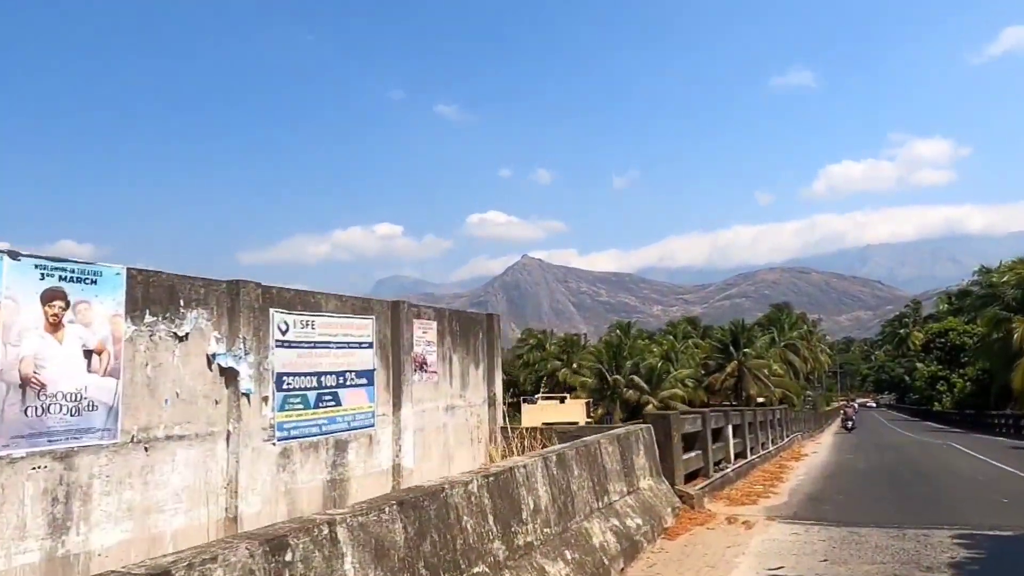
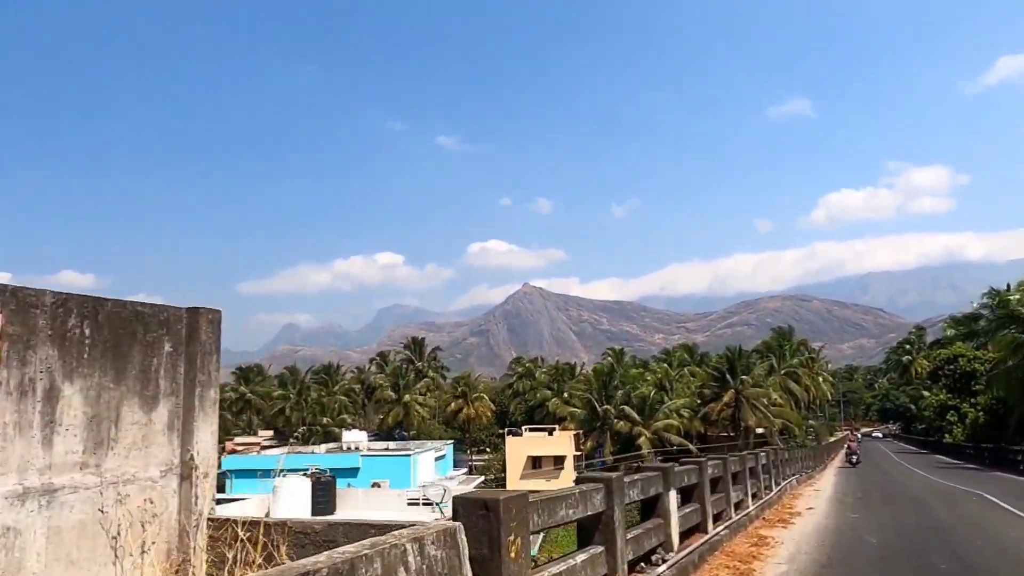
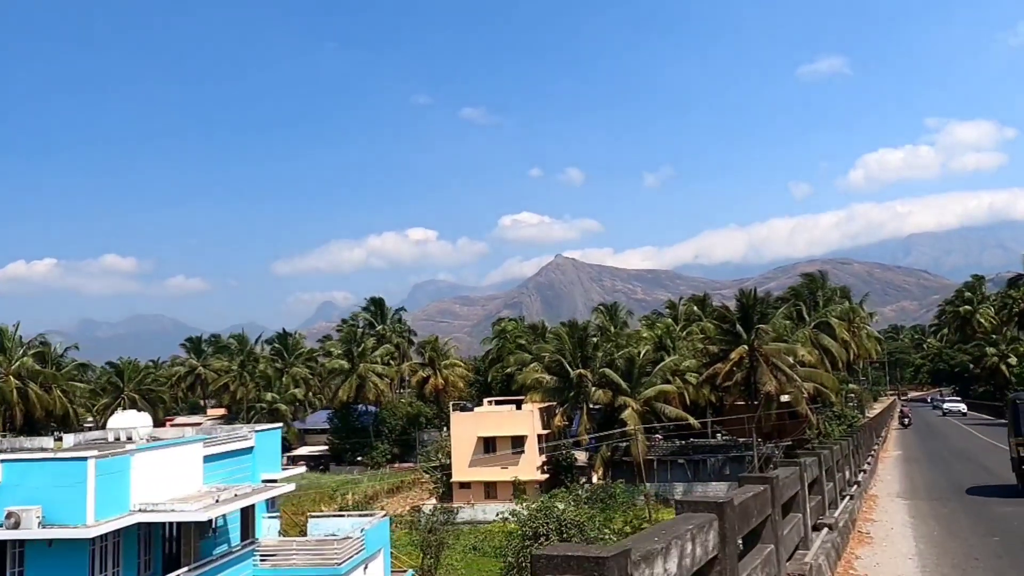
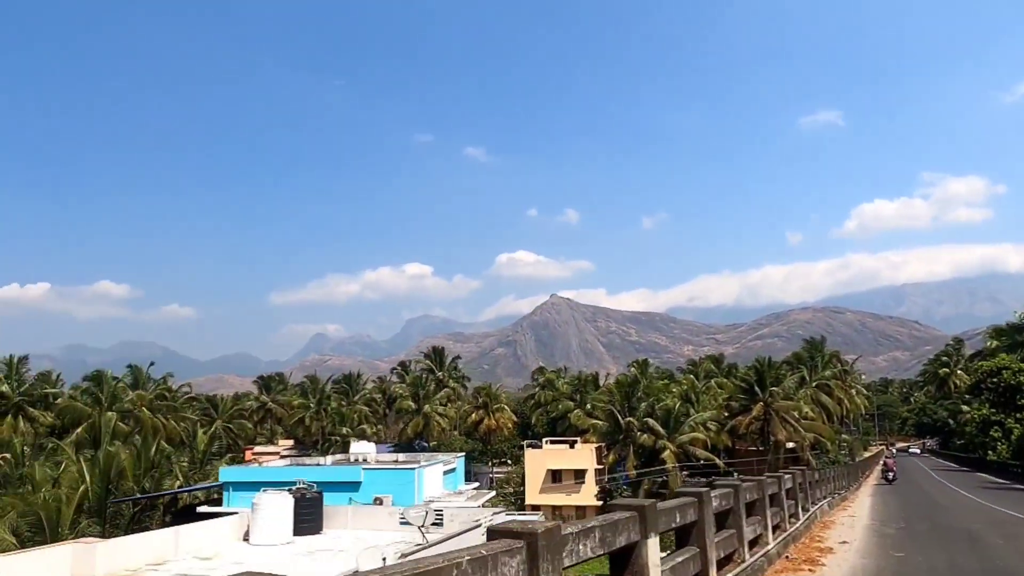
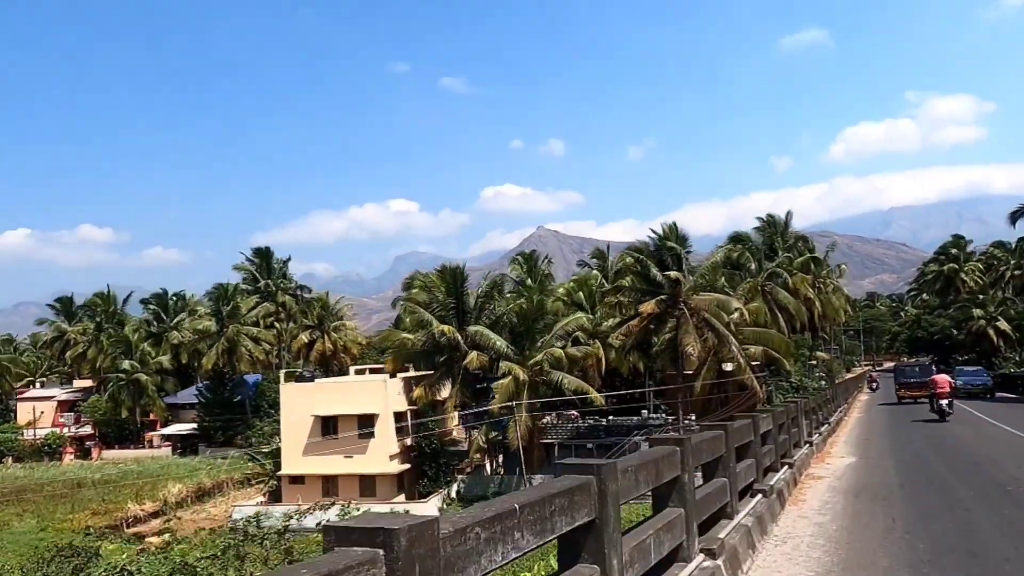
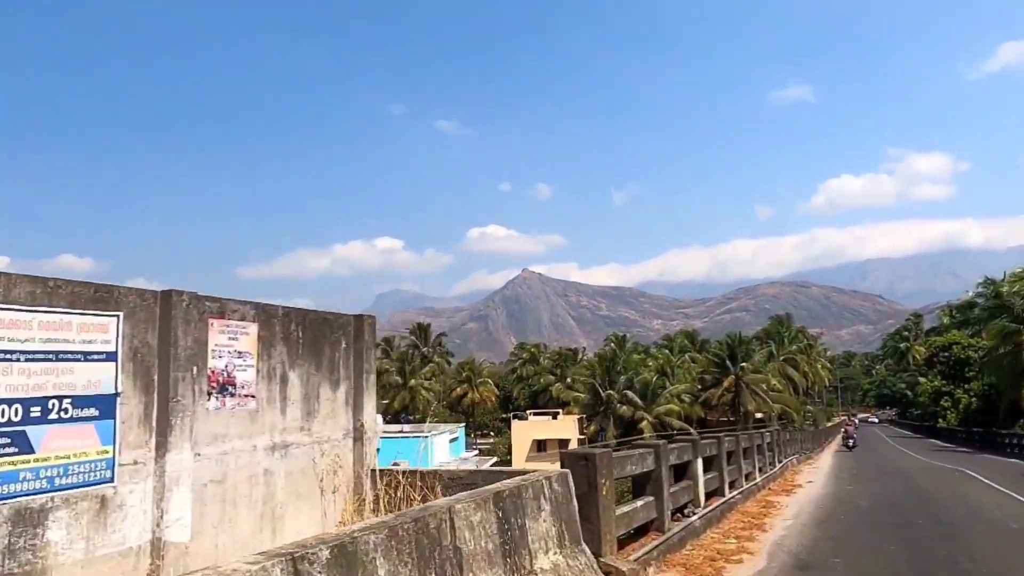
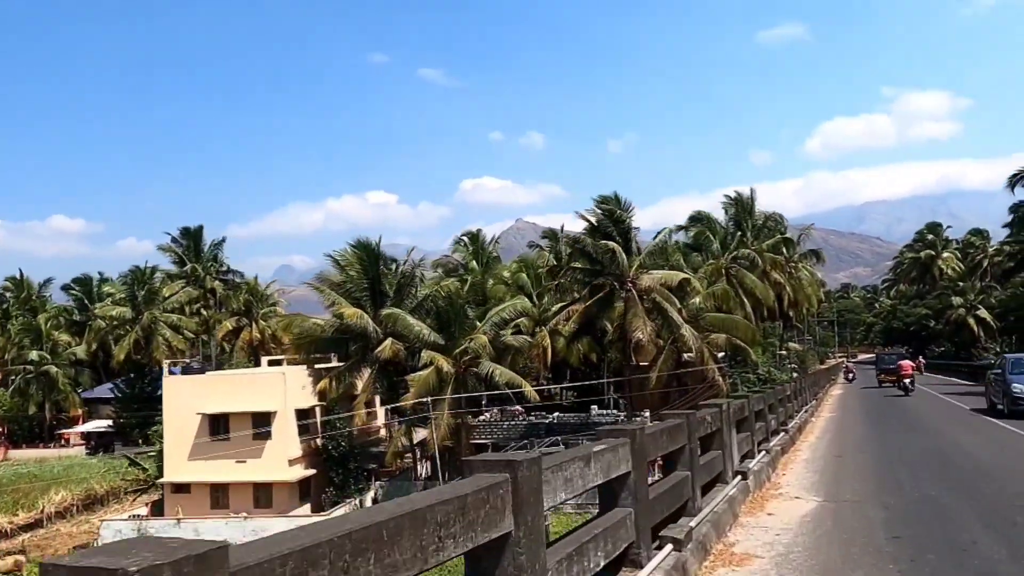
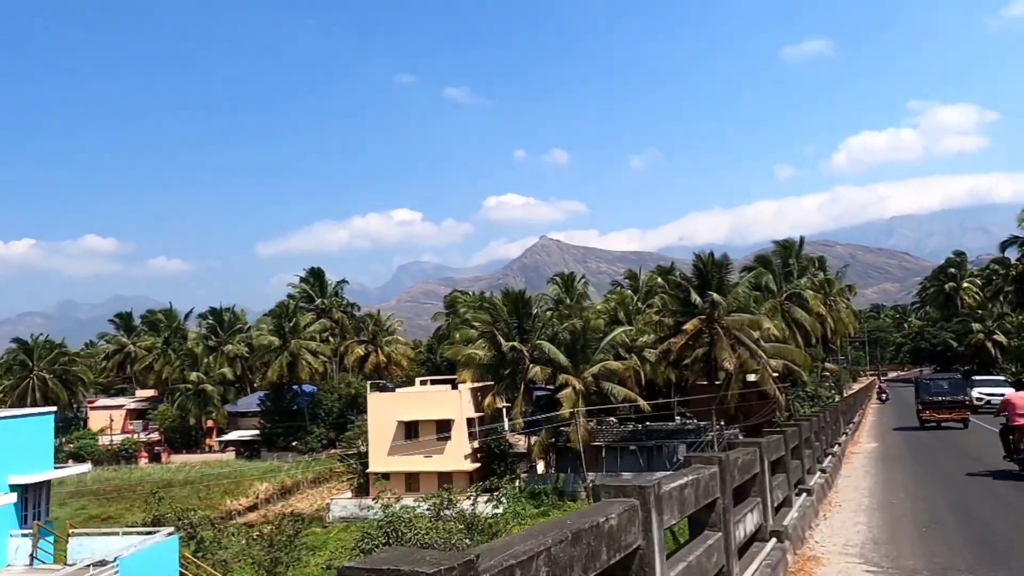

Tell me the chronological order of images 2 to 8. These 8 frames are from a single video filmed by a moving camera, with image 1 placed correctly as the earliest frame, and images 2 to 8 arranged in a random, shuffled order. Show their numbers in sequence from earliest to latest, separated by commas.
6, 2, 4, 3, 8, 5, 7
